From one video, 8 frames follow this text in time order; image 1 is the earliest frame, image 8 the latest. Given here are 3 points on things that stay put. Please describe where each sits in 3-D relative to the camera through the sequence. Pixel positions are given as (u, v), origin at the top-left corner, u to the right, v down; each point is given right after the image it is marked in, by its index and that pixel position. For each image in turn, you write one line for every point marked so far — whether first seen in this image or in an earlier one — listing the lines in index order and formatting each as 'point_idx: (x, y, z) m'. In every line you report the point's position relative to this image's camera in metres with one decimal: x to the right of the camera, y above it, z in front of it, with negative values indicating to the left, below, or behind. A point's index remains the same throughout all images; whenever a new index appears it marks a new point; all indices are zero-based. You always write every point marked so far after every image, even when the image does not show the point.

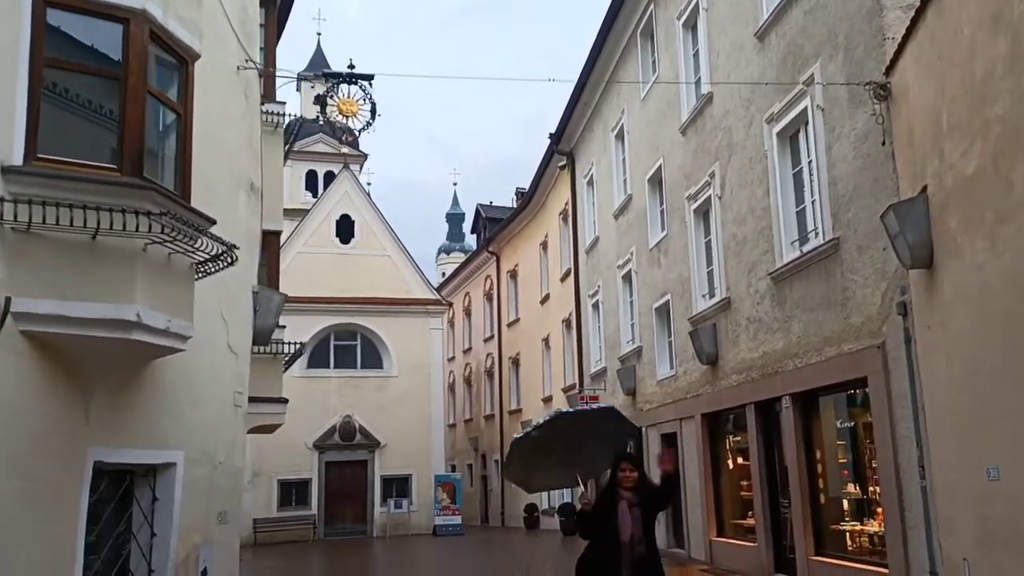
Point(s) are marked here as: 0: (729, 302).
0: (+3.6, -0.2, +14.1) m
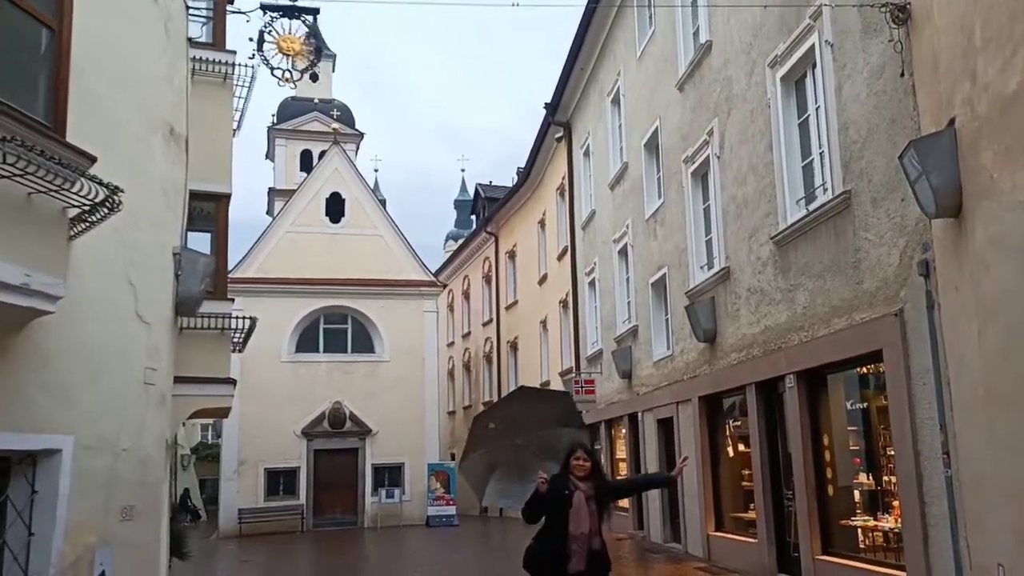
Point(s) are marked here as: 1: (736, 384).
0: (+3.3, +0.2, +12.7) m
1: (+3.4, -1.4, +12.6) m
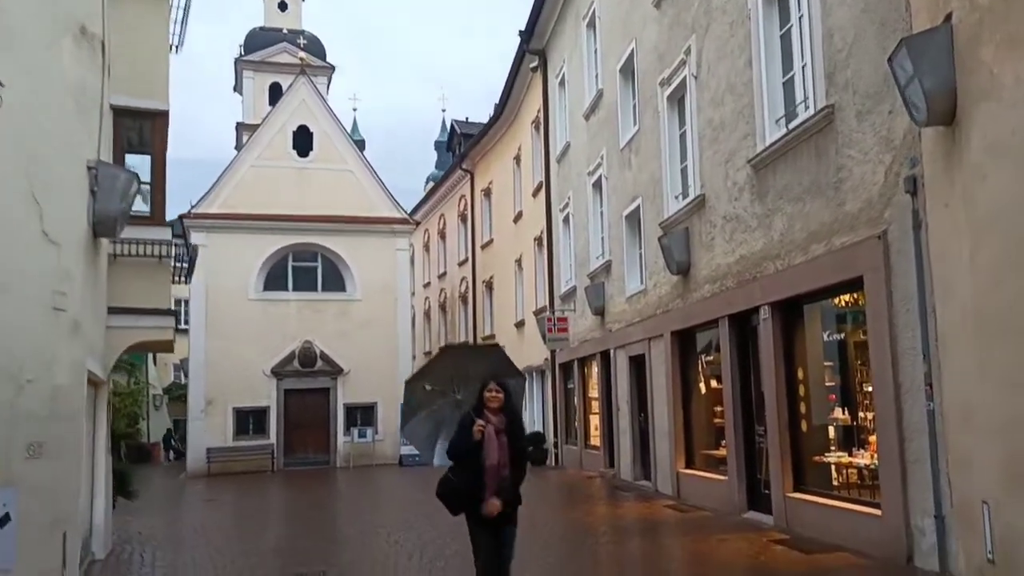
0: (+2.8, +1.3, +12.1) m
1: (+2.8, -0.4, +12.0) m
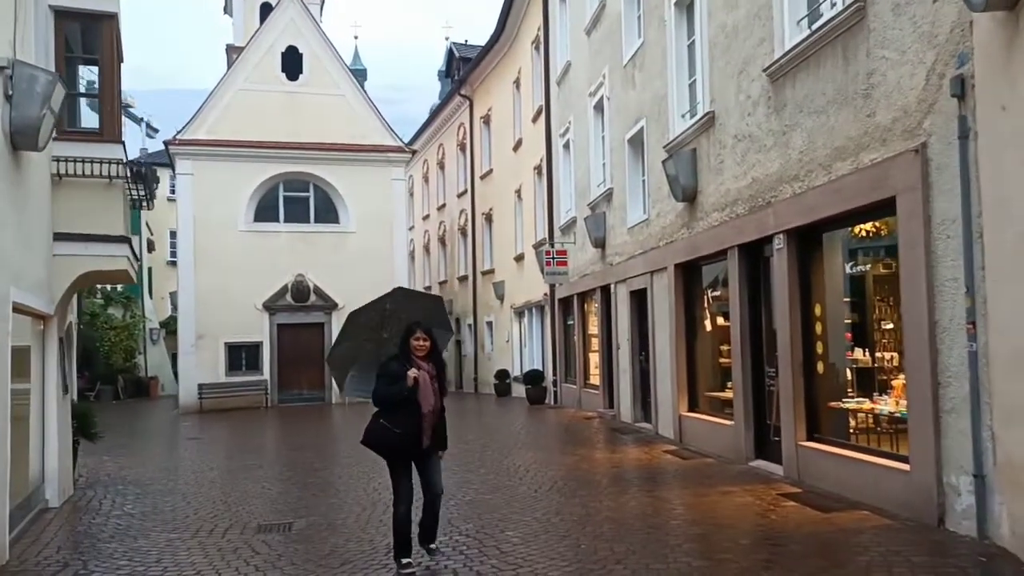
0: (+2.6, +2.2, +10.9) m
1: (+2.7, +0.5, +11.0) m
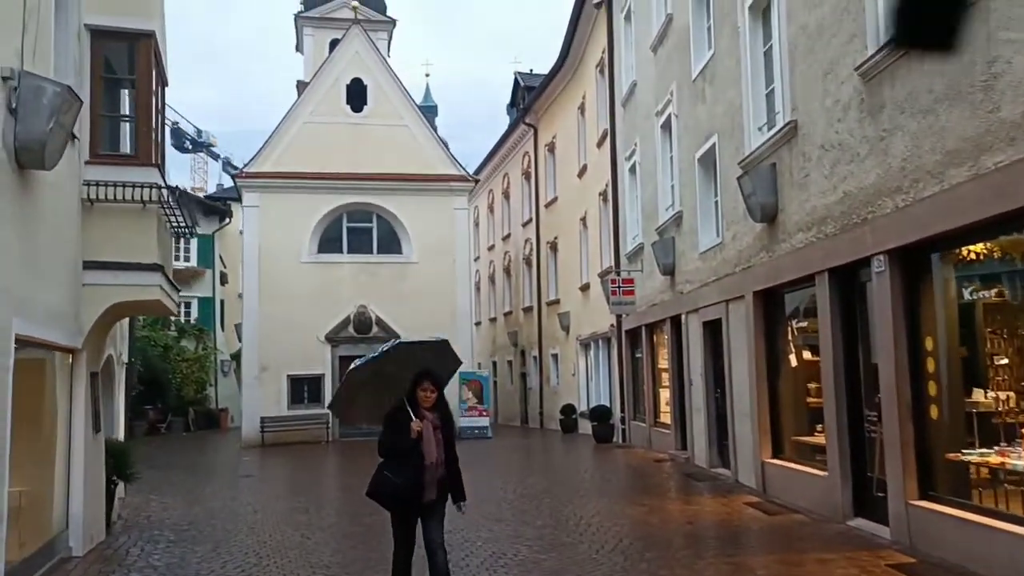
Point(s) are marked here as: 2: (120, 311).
0: (+3.3, +1.9, +9.8) m
1: (+3.4, +0.2, +9.8) m
2: (-4.5, -0.2, +9.5) m
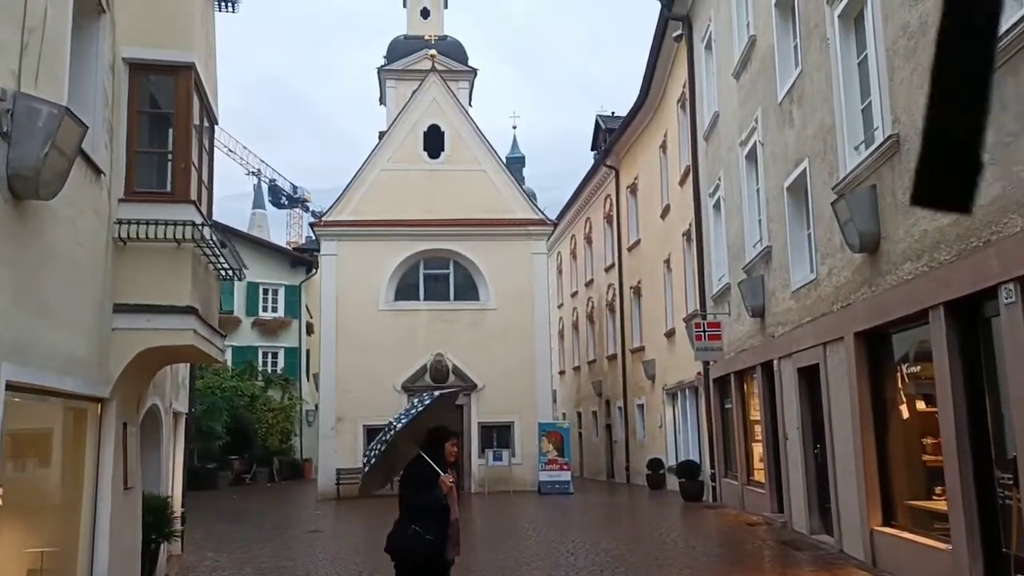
0: (+3.9, +1.5, +8.5) m
1: (+4.0, -0.2, +8.4) m
2: (-3.8, -0.7, +8.9) m
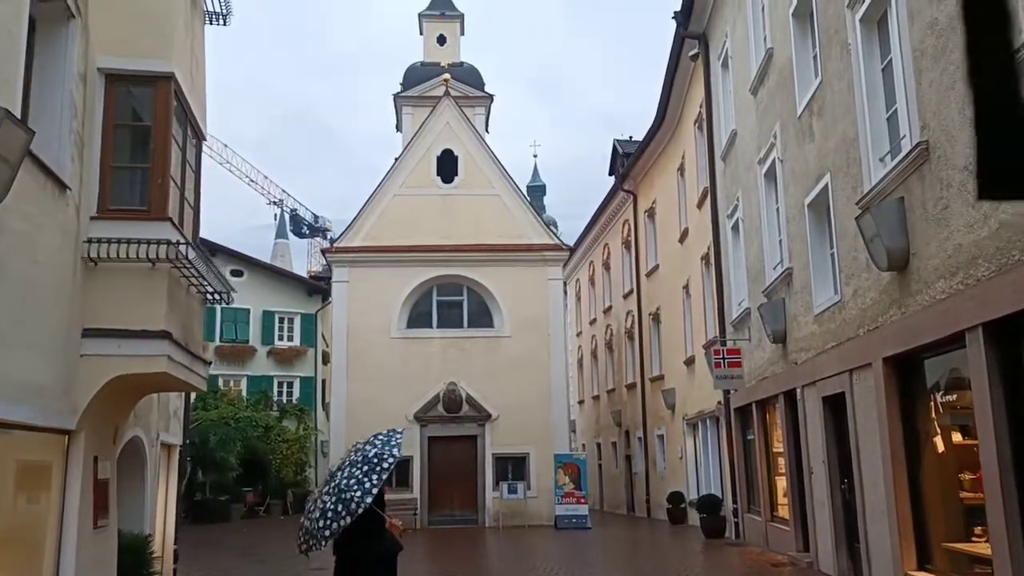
0: (+3.9, +1.3, +7.8) m
1: (+4.0, -0.4, +7.6) m
2: (-3.9, -1.0, +8.4) m
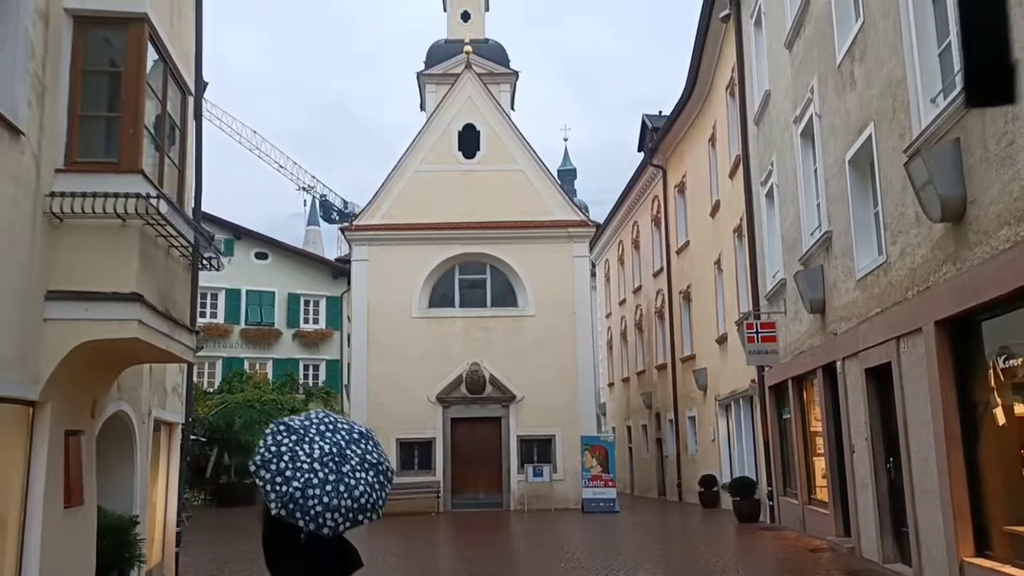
0: (+3.9, +1.7, +6.8) m
1: (+4.0, 0.0, +6.7) m
2: (-3.8, -0.6, +7.7) m
